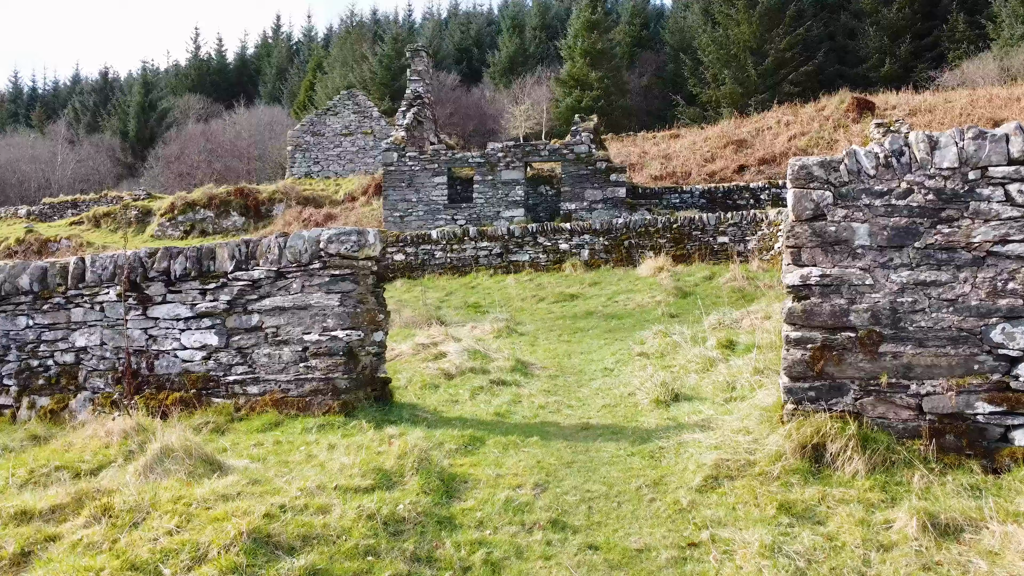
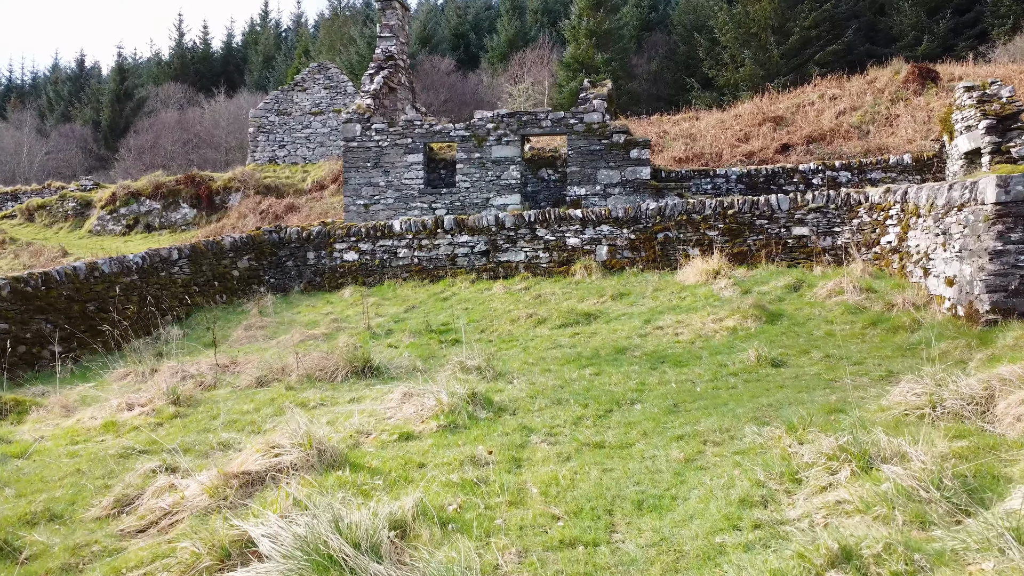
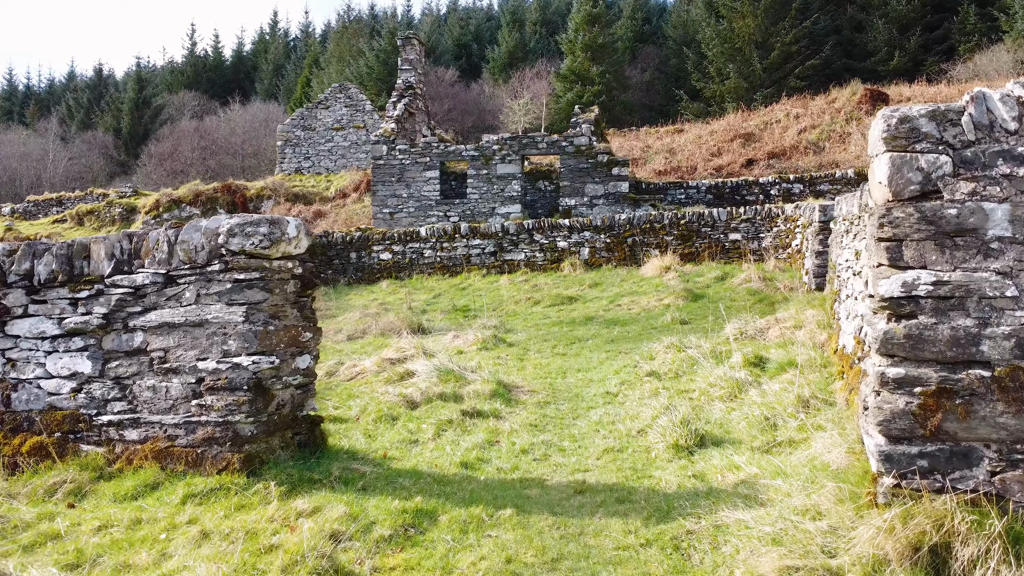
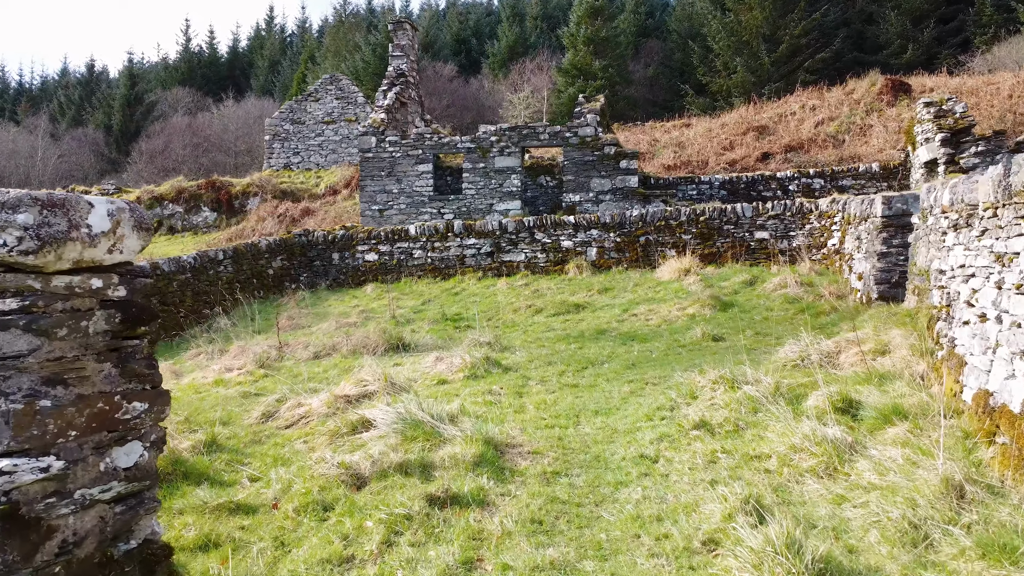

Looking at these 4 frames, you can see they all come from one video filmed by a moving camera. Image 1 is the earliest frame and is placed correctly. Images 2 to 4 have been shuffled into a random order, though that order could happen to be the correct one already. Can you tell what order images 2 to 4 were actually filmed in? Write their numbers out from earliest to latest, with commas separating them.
3, 4, 2
